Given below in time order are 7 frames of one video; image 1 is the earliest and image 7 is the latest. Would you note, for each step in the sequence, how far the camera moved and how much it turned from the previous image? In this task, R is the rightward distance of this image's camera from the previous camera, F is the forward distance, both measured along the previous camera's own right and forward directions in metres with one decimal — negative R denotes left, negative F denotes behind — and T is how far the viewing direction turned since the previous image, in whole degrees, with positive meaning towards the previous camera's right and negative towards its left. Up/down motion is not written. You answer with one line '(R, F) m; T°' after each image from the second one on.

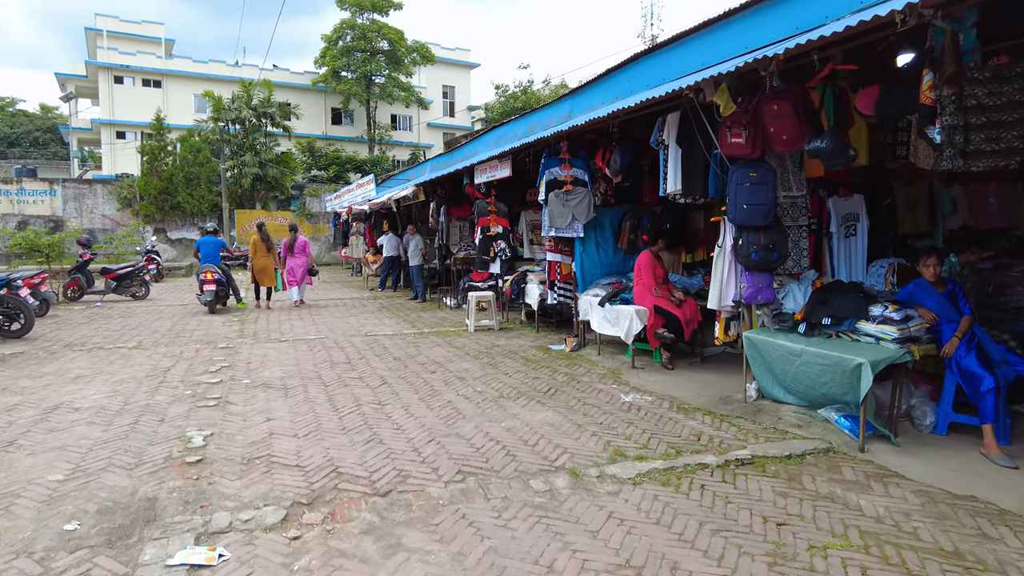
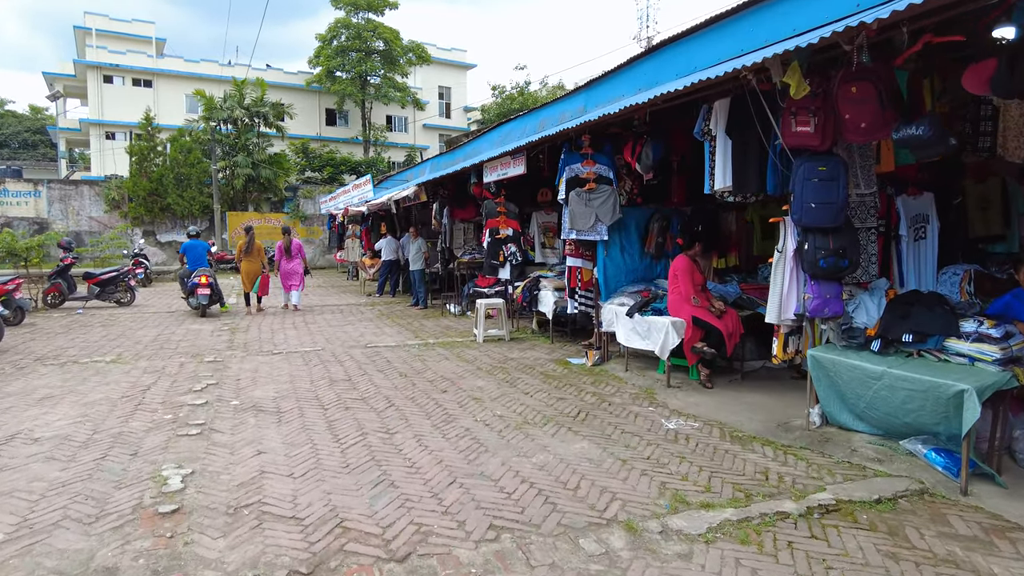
(-0.2, +0.7) m; +1°
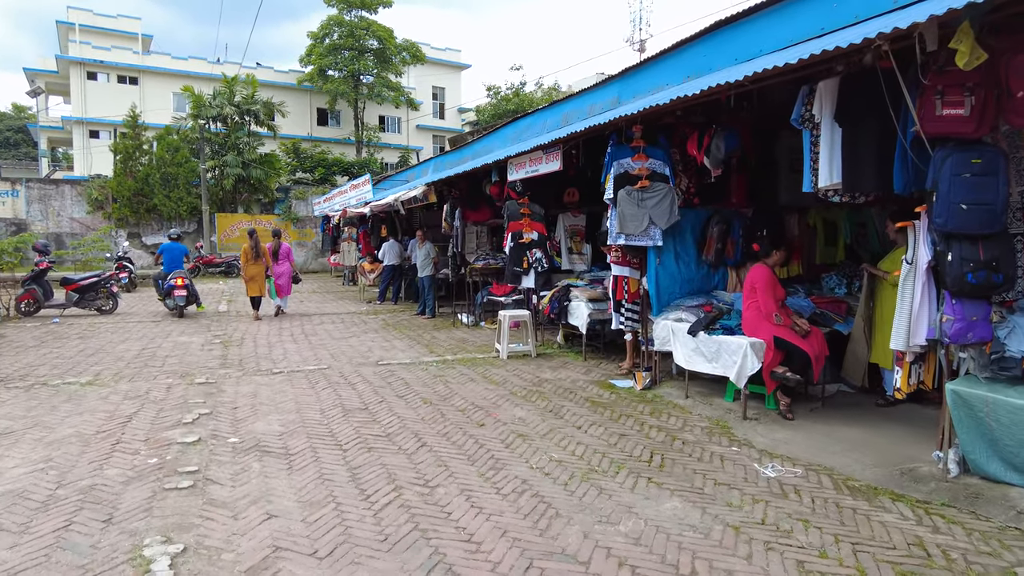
(-0.4, +0.8) m; +1°
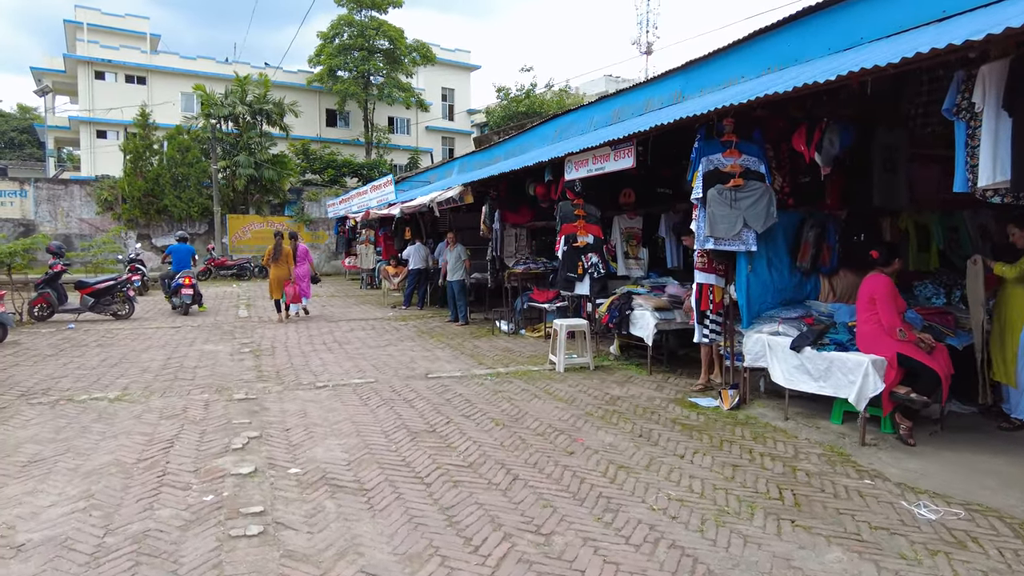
(-0.6, +0.5) m; 0°
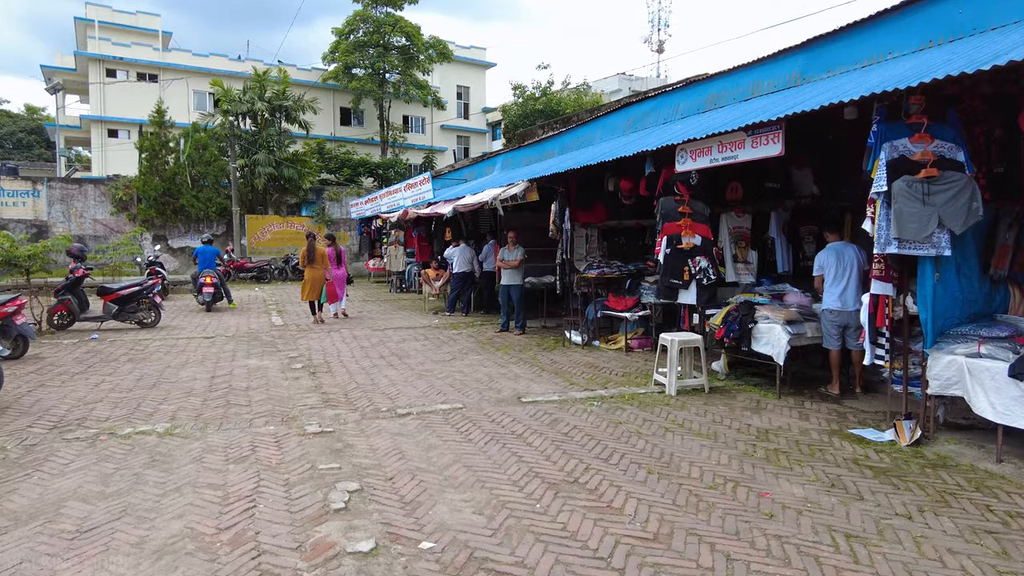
(-0.9, +0.9) m; 0°
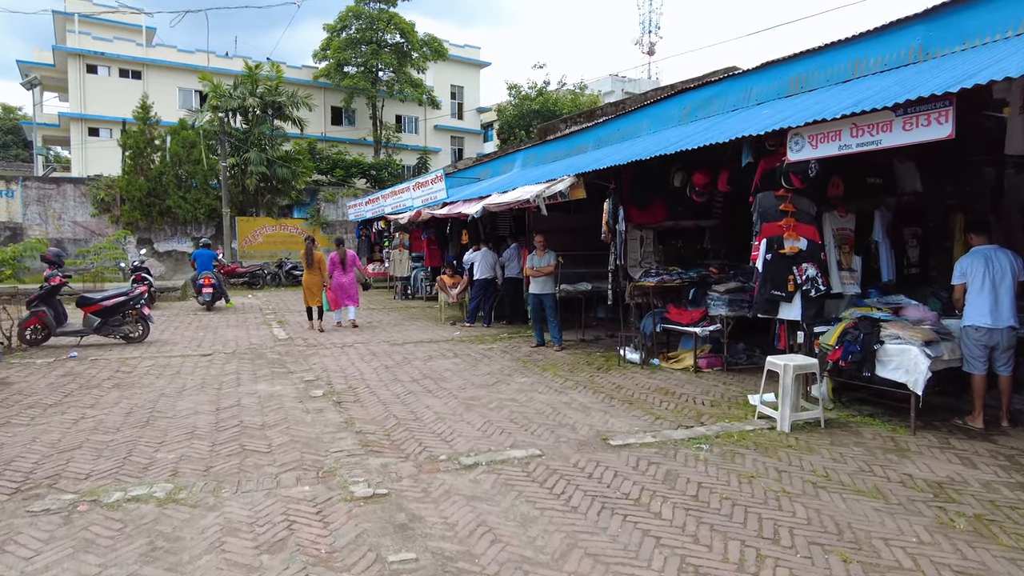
(-0.7, +1.1) m; +1°
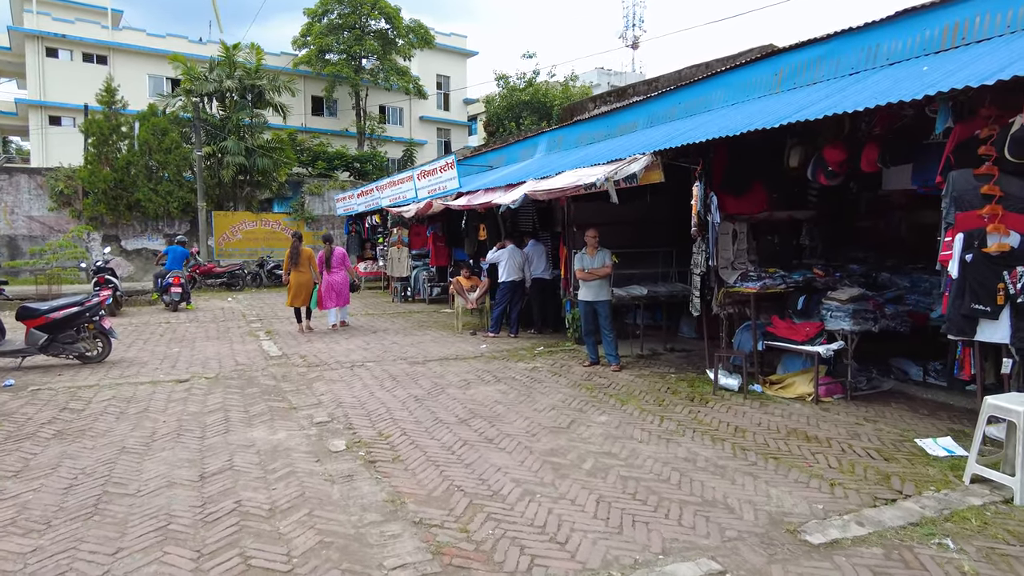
(-0.8, +1.6) m; +2°
